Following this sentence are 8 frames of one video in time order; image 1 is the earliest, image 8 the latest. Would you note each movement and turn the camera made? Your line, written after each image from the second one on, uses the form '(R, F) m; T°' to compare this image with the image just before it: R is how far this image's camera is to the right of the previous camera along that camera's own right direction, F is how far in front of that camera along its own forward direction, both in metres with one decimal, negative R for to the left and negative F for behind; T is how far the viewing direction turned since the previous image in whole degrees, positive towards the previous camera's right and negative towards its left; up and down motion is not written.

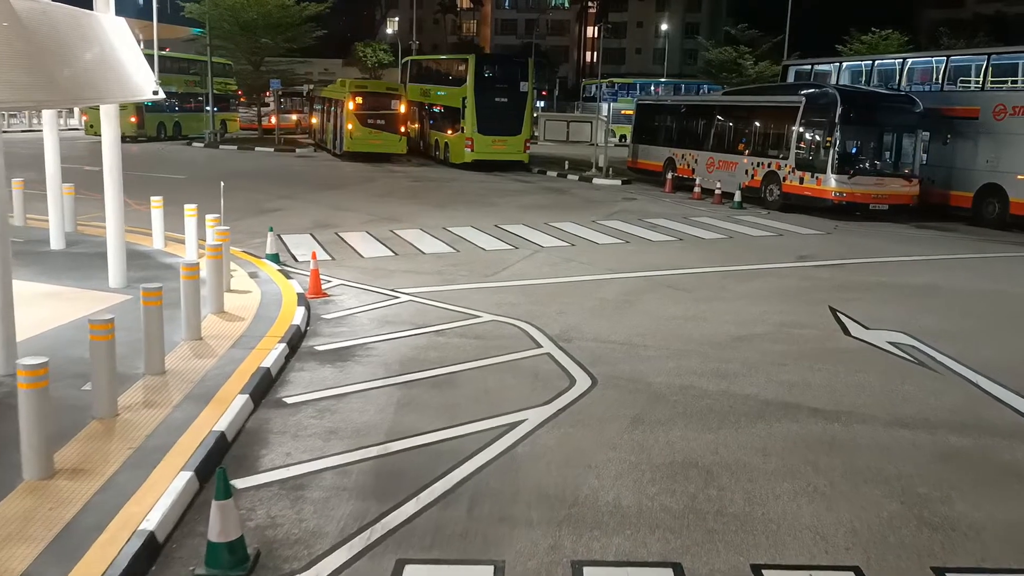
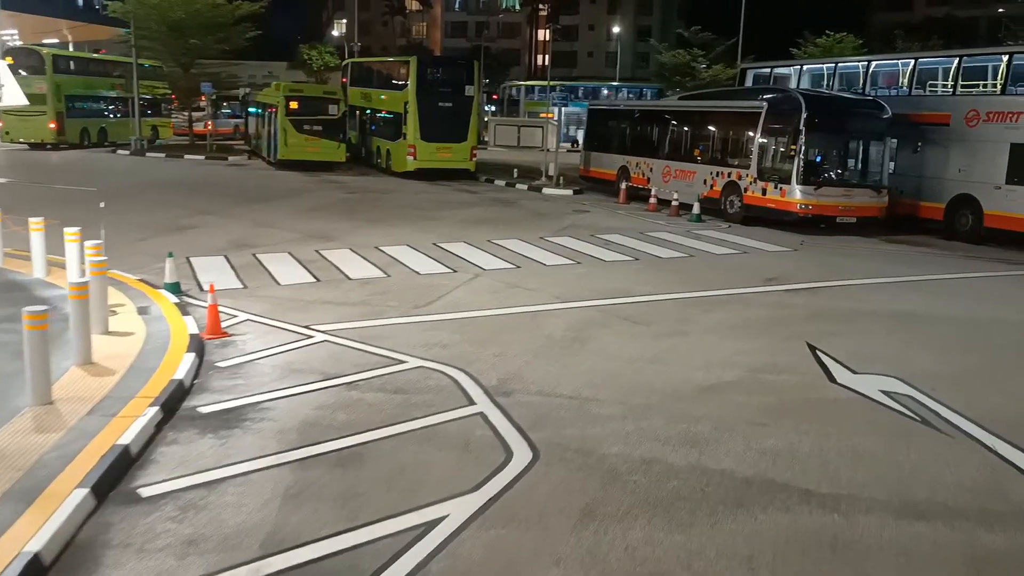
(+0.3, +1.6) m; +3°
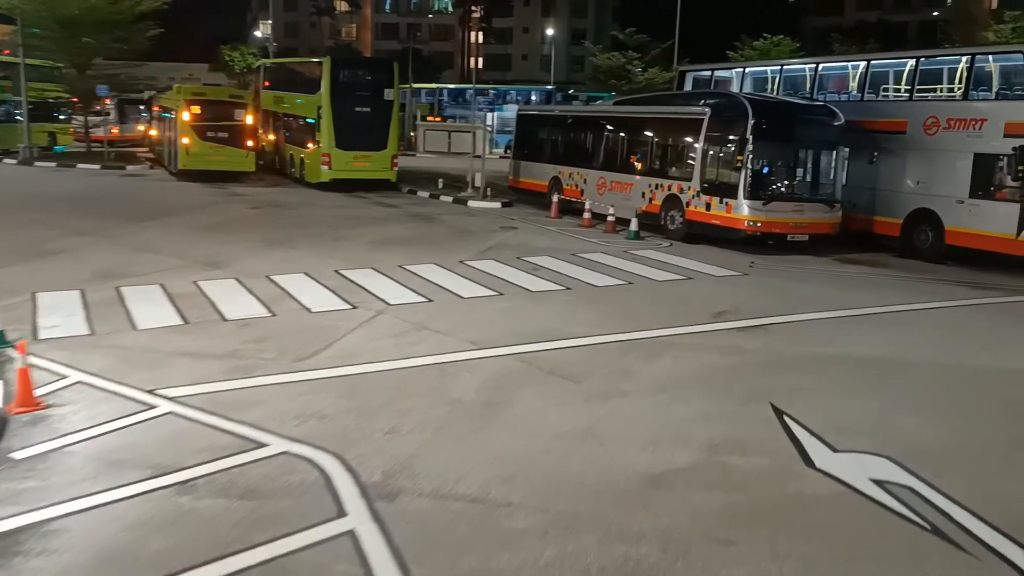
(+0.4, +2.0) m; +4°
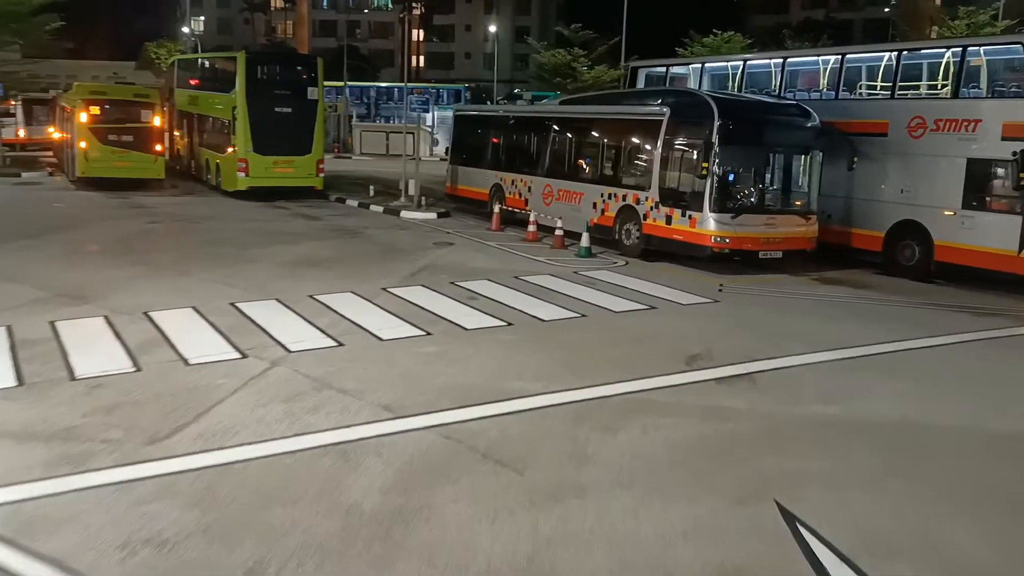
(+0.2, +2.2) m; +3°
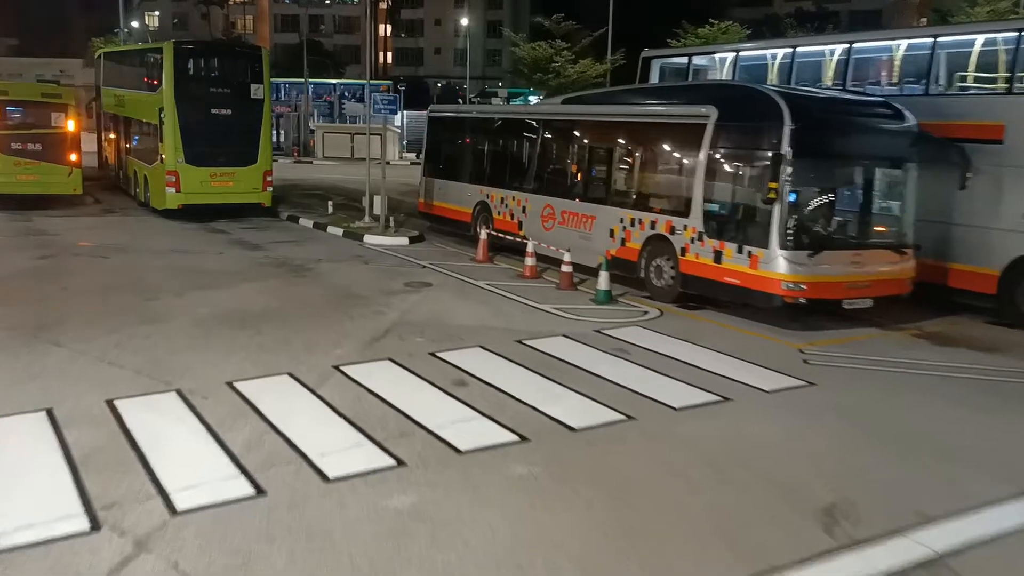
(-0.3, +3.7) m; +2°
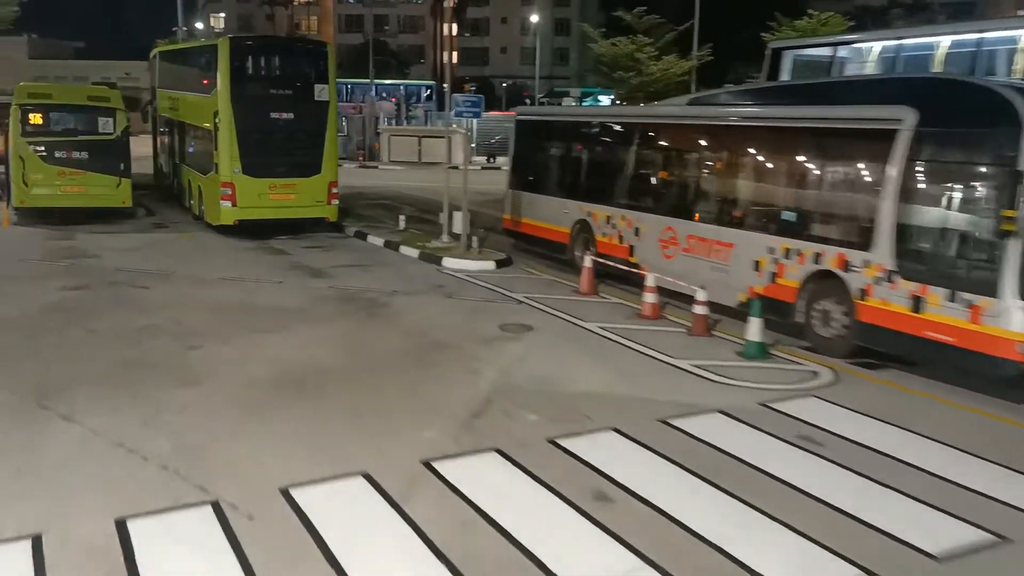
(-0.7, +2.4) m; -4°
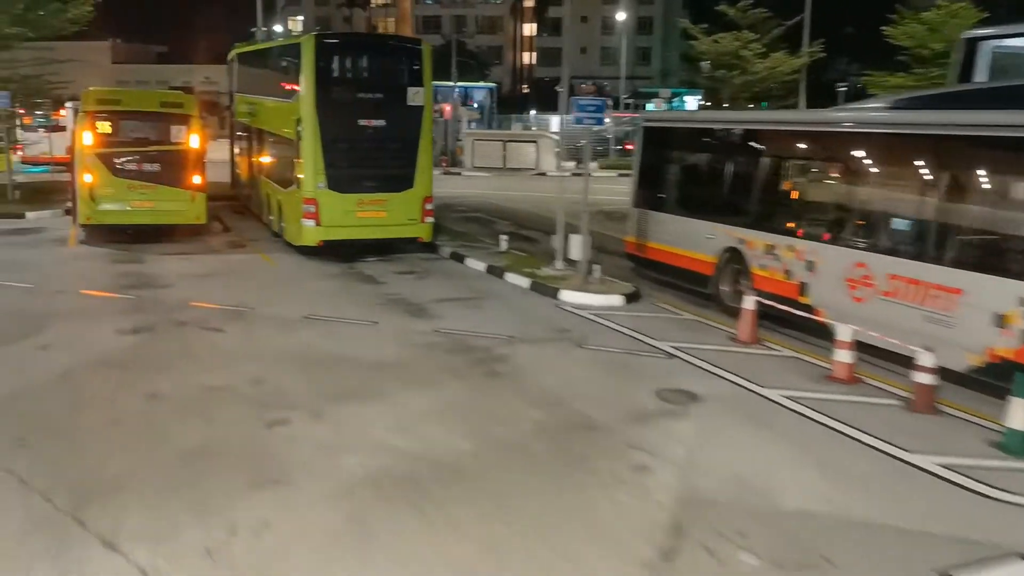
(-0.8, +2.2) m; -4°
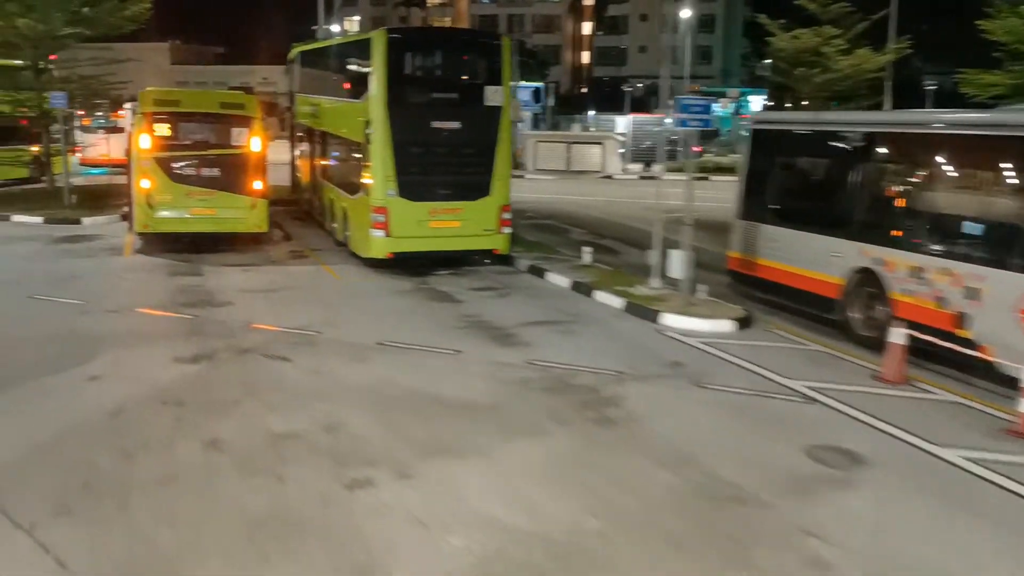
(-0.6, +1.3) m; -3°
